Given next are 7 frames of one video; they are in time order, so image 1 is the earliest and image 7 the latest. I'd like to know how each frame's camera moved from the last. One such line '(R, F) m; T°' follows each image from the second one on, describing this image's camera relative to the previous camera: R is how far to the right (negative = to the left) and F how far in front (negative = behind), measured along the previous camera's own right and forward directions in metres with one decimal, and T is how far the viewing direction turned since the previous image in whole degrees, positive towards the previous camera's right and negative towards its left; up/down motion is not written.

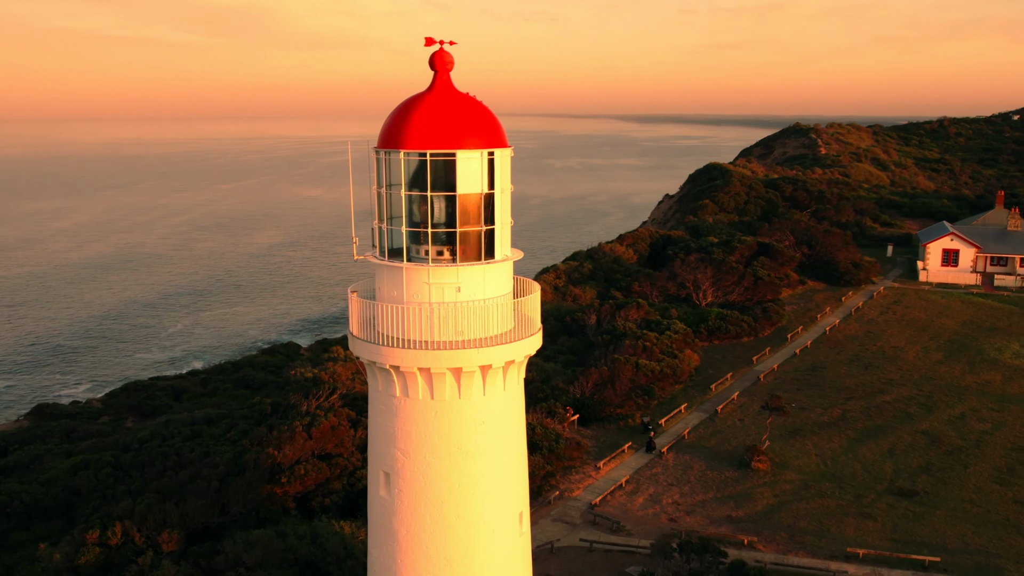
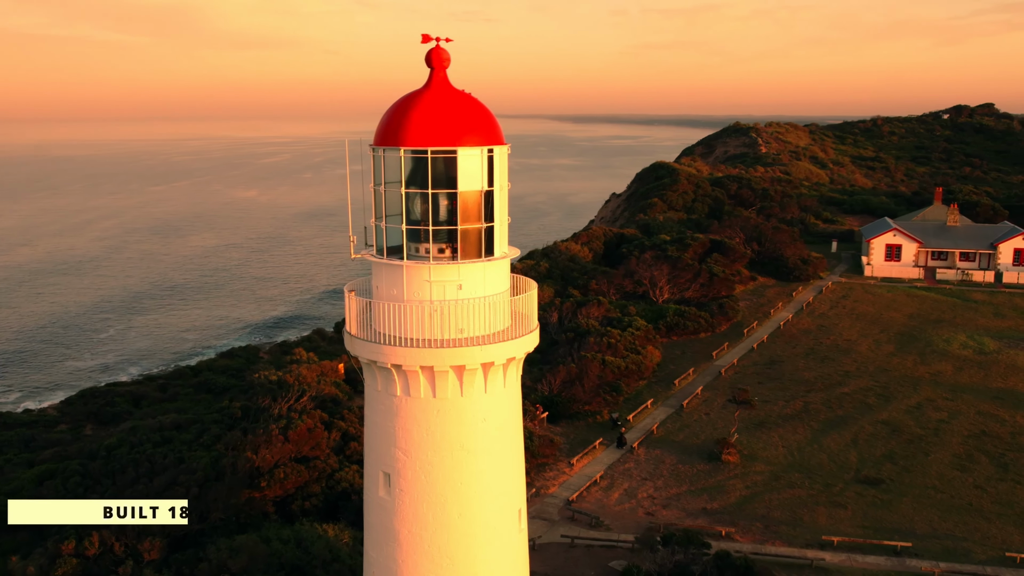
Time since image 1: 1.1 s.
(-0.6, 0.0) m; +4°
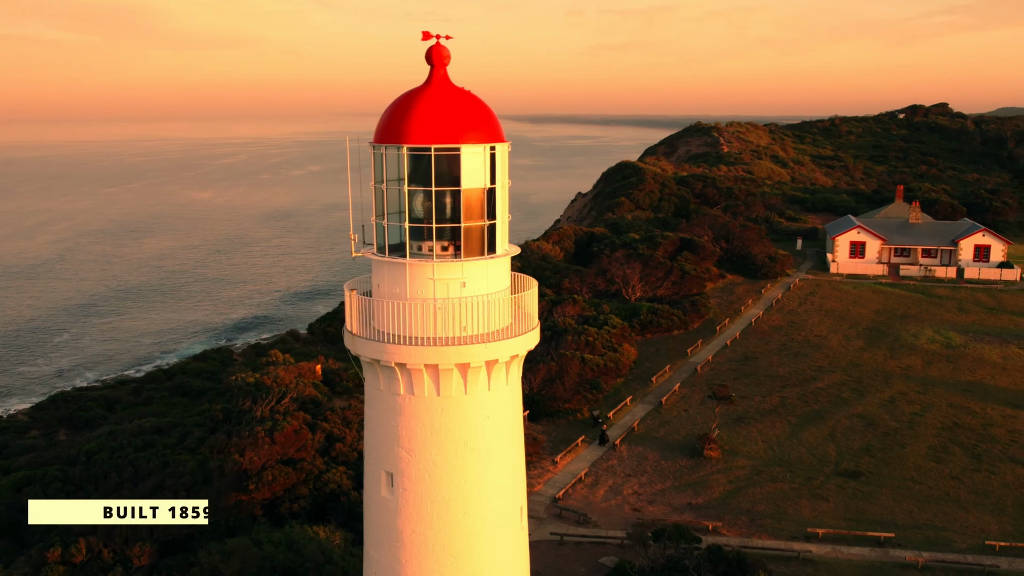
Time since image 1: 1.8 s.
(-0.4, 0.0) m; +3°
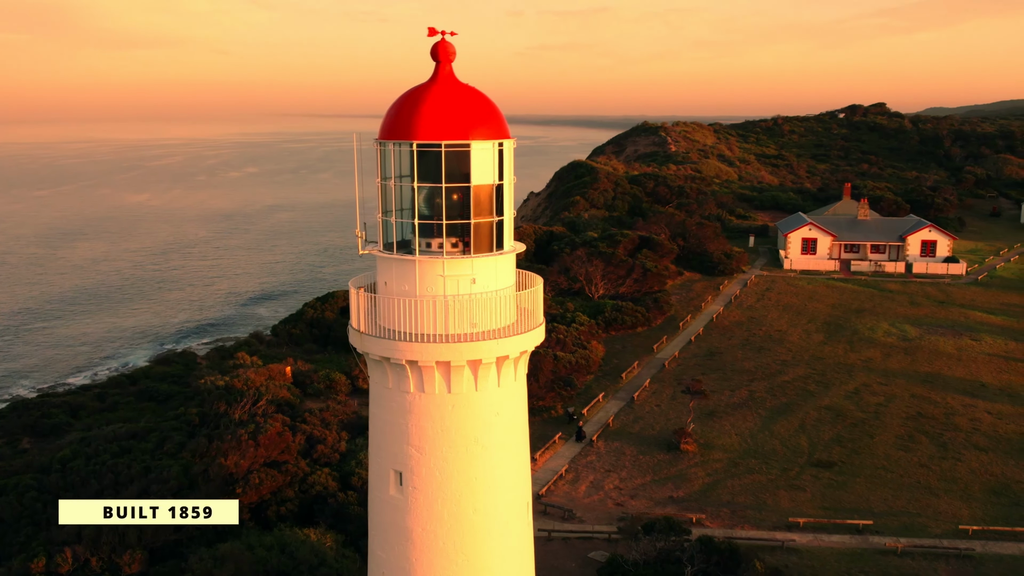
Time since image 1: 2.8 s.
(-0.6, 0.0) m; +4°
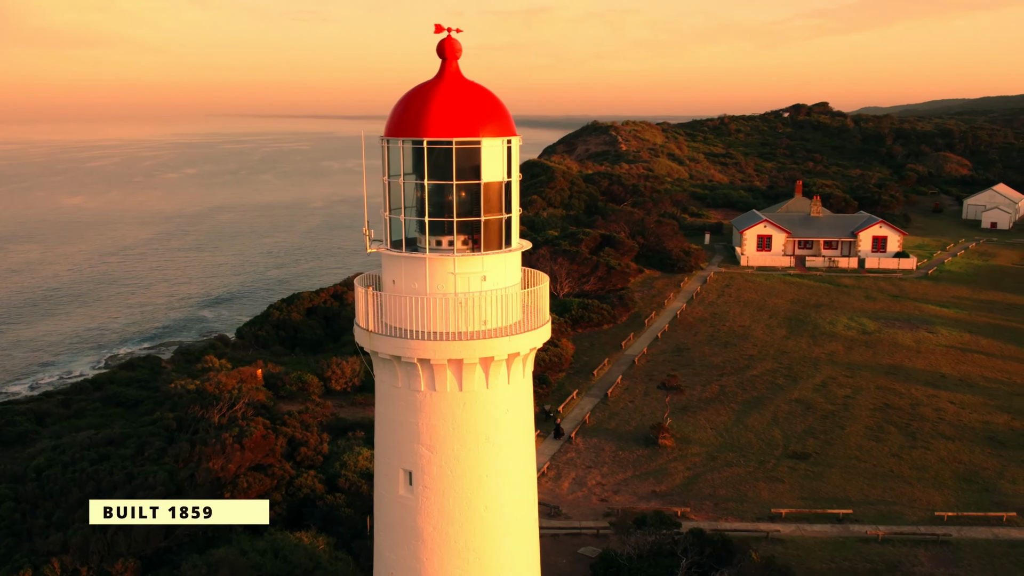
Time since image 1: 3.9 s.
(-0.6, 0.0) m; +3°
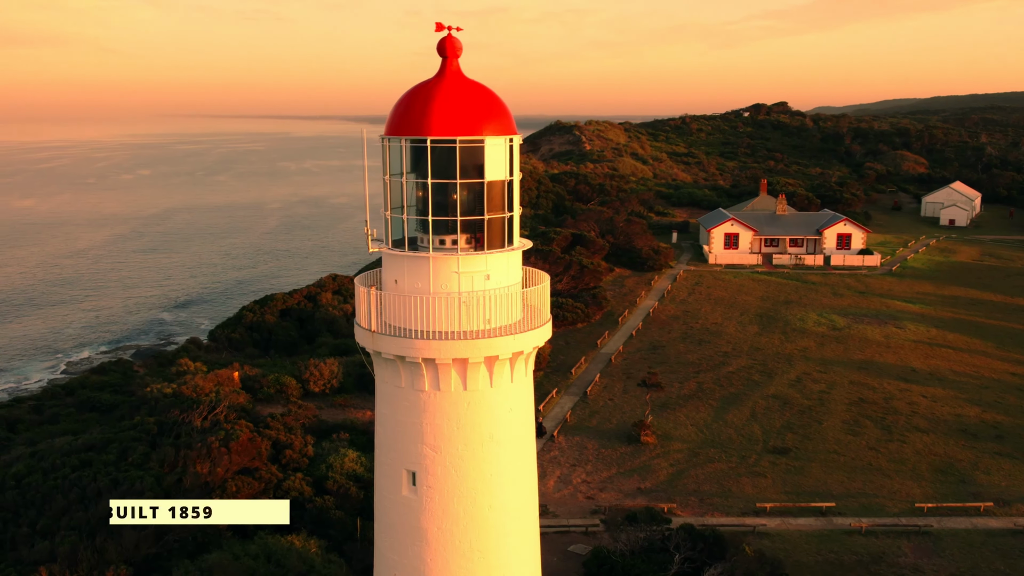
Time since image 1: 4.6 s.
(-0.4, 0.0) m; +3°
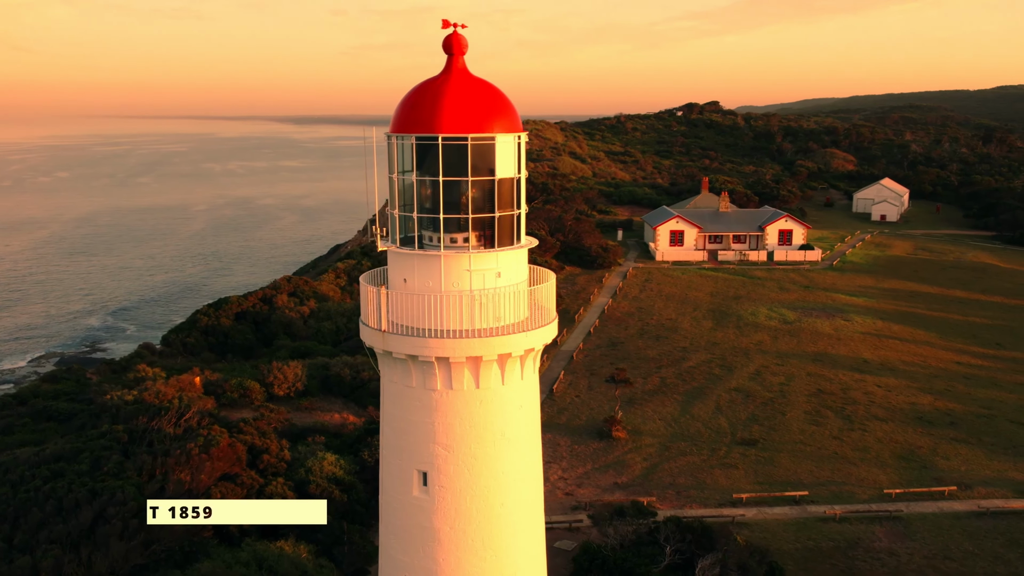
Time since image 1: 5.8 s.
(-0.7, 0.0) m; +4°
